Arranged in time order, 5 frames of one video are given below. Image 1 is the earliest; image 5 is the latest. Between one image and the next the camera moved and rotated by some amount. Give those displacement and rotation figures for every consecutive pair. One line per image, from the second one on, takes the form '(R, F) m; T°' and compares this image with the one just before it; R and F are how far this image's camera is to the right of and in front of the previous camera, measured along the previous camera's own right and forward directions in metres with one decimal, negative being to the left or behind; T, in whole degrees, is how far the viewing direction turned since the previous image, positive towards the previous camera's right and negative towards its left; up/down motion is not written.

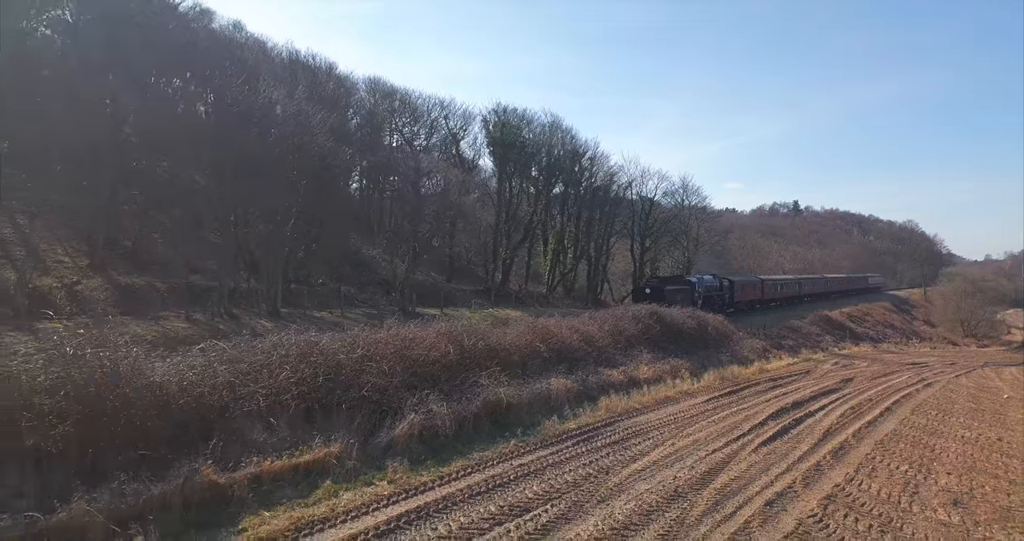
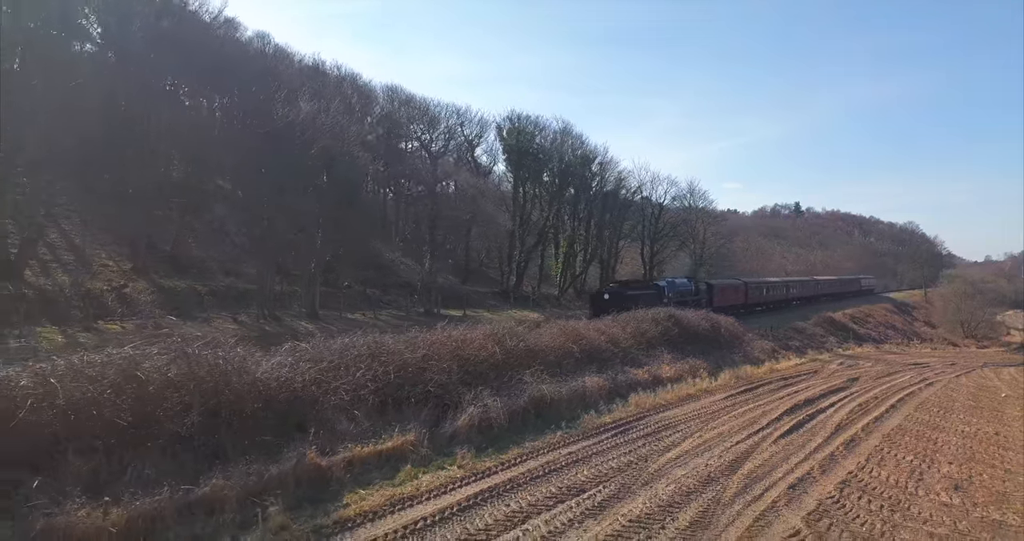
(-0.6, -1.1) m; 0°
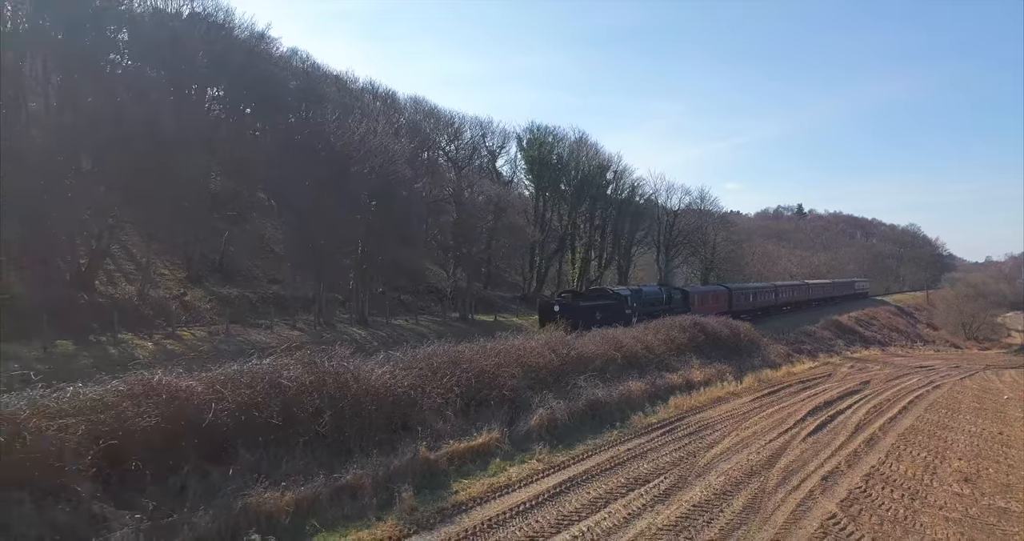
(-0.9, -1.5) m; 0°
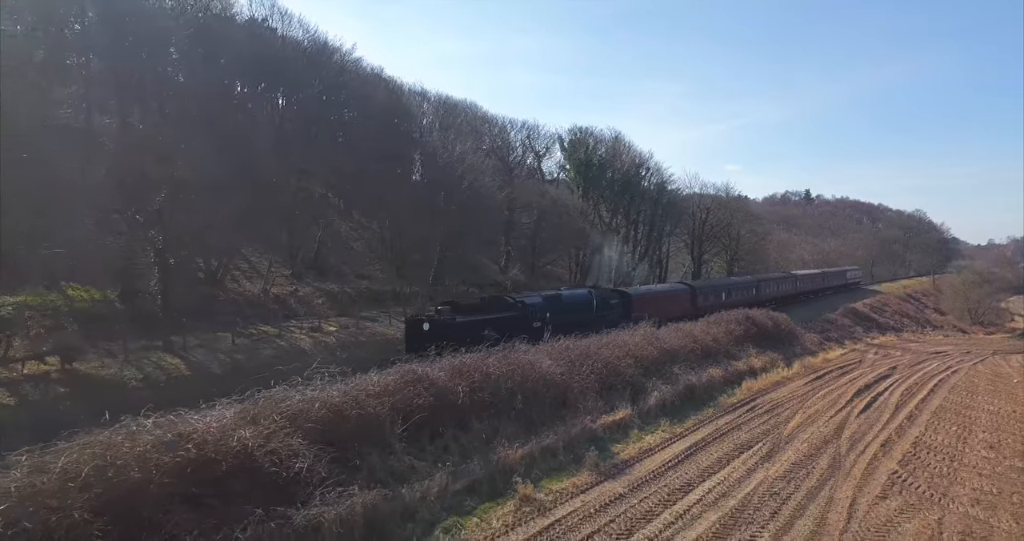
(-2.2, -3.2) m; 0°
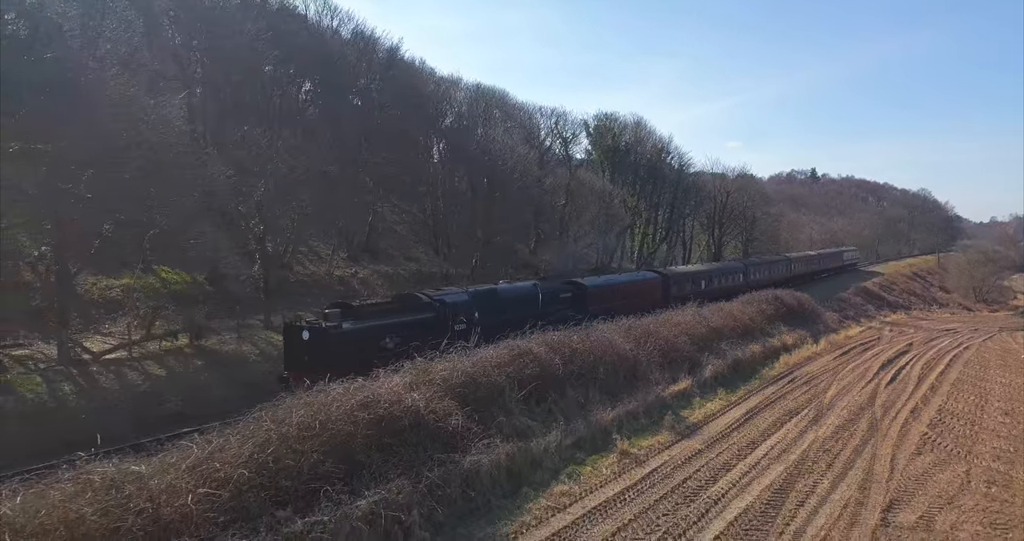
(-1.4, -1.9) m; 0°
